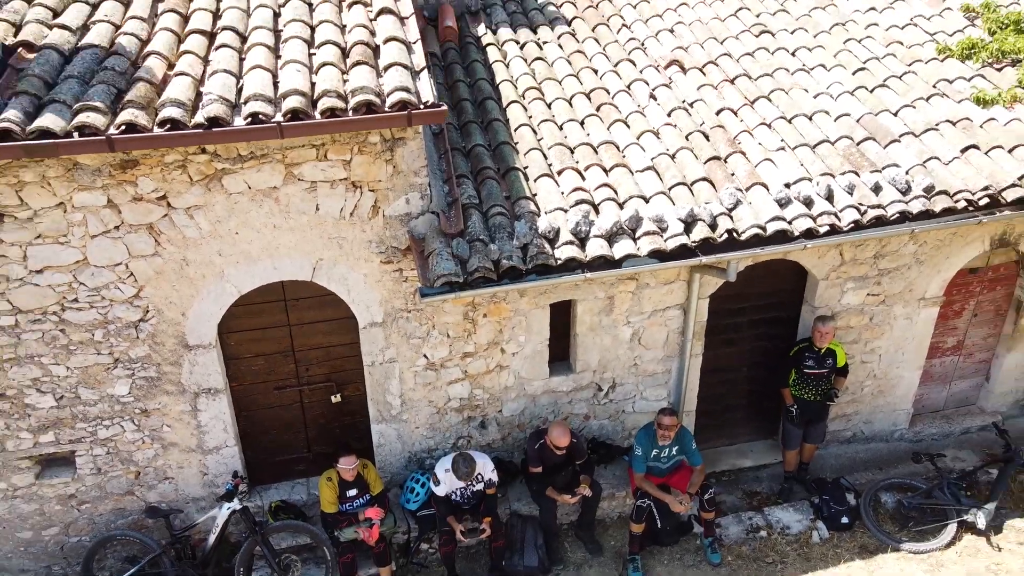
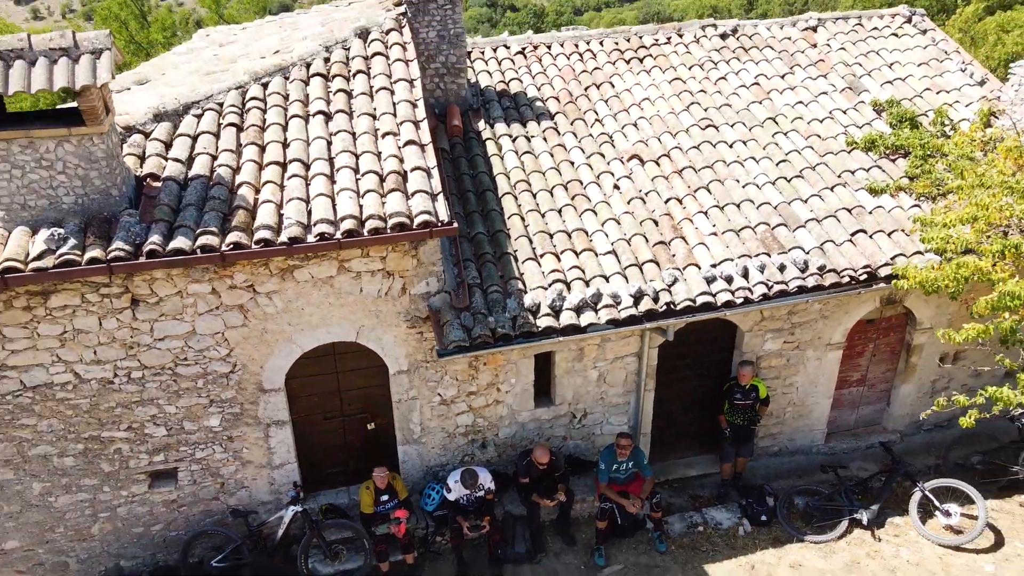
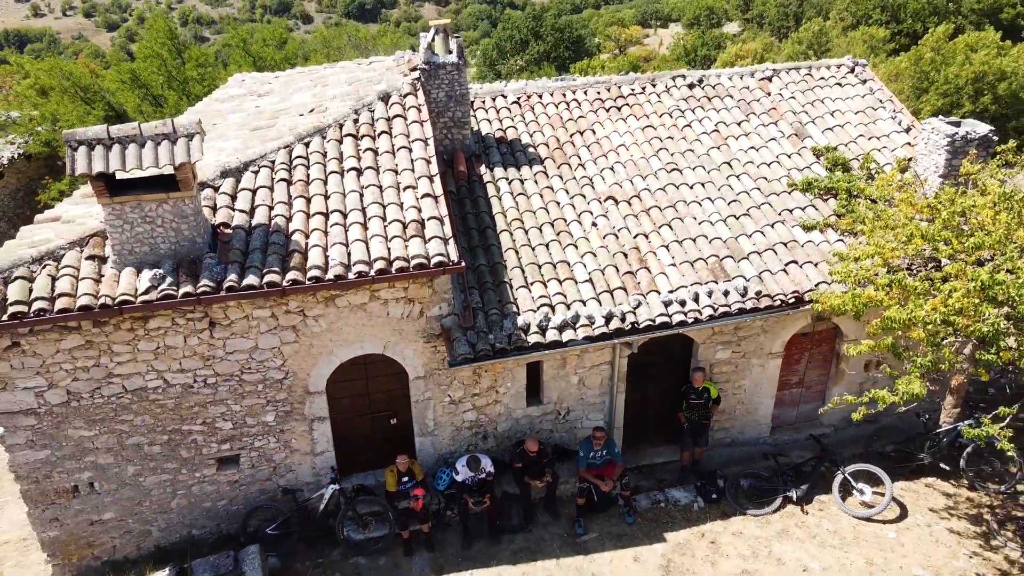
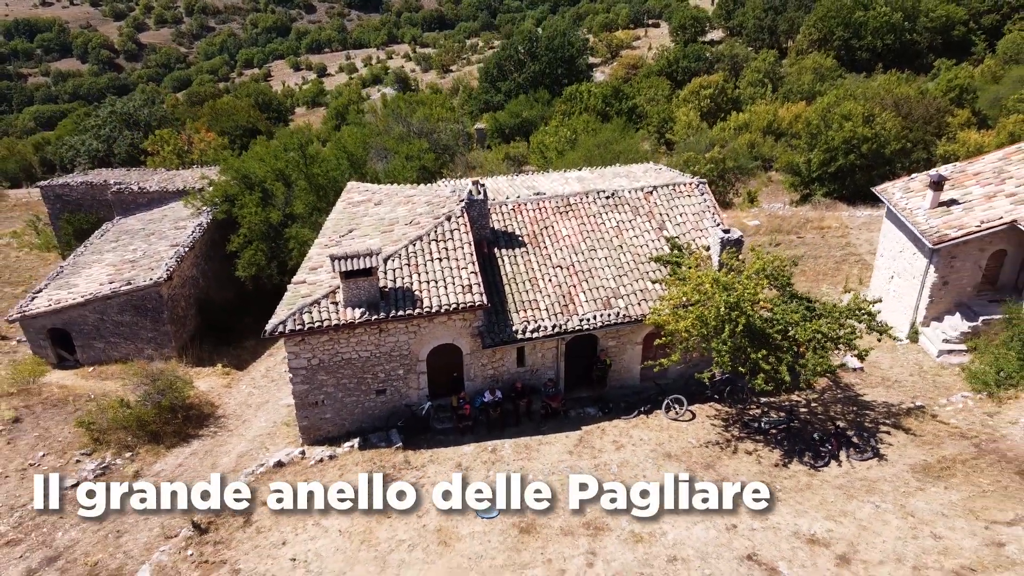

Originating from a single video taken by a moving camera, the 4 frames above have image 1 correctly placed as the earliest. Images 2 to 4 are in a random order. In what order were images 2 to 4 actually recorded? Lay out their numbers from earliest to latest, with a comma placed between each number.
2, 3, 4
